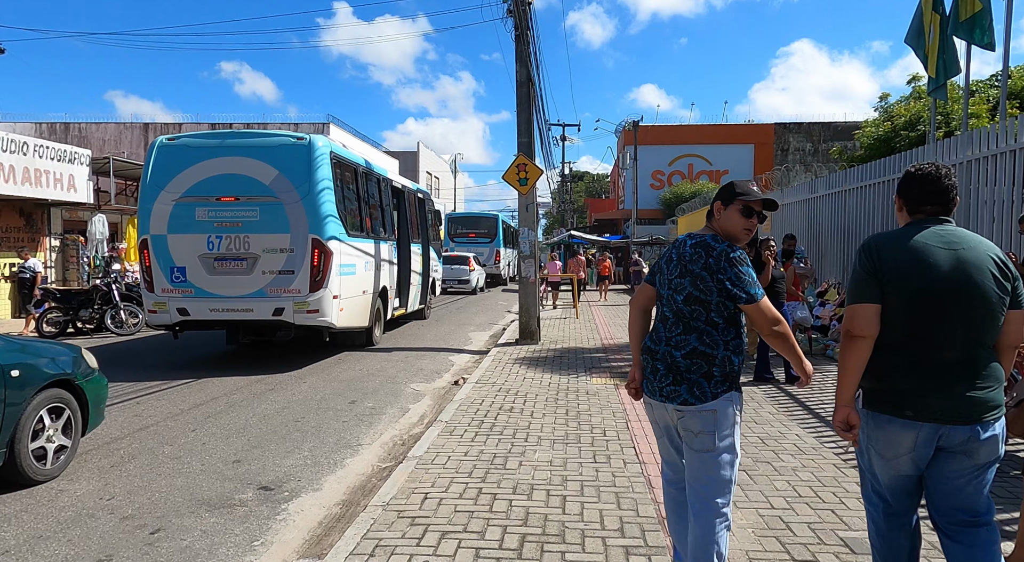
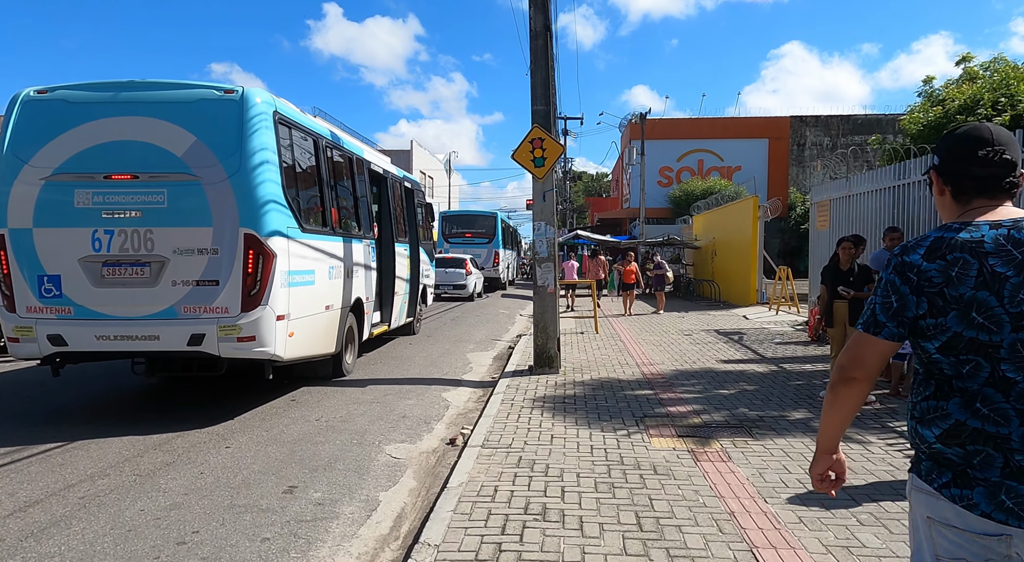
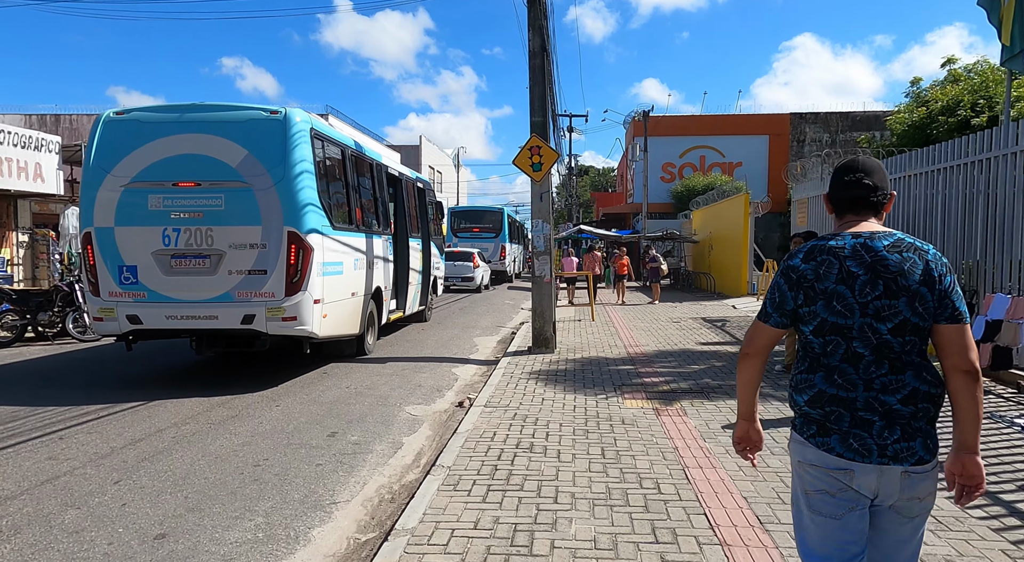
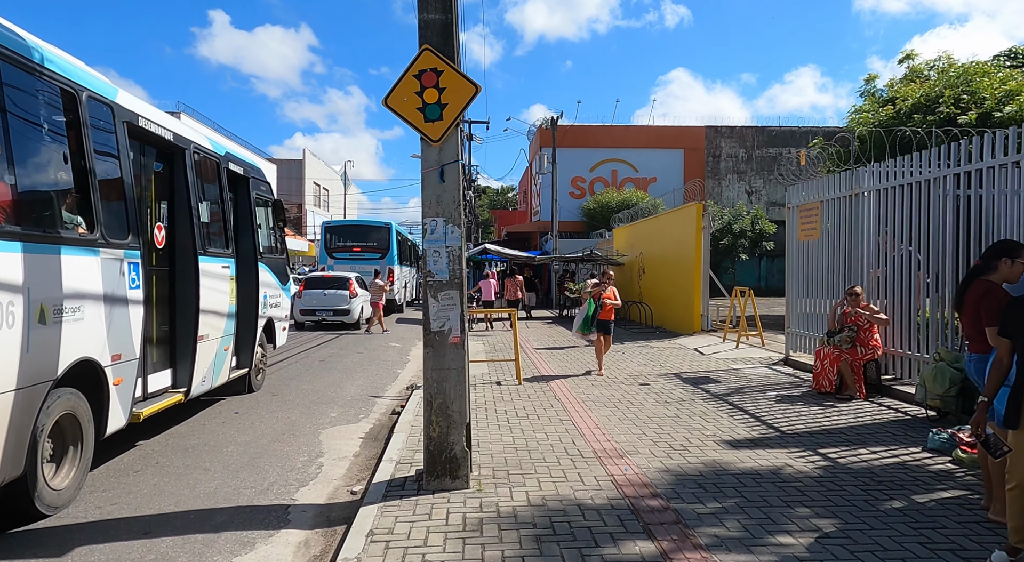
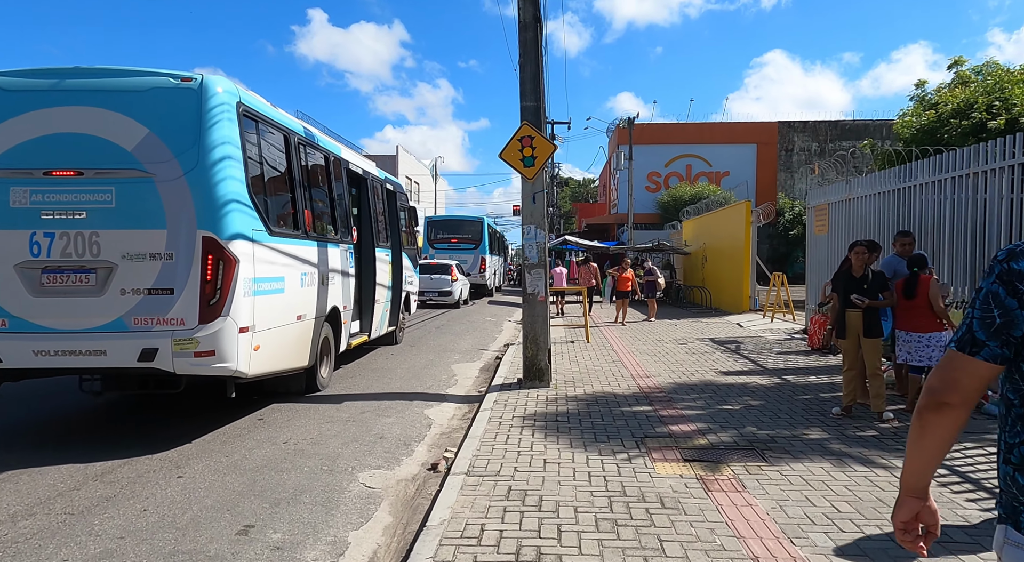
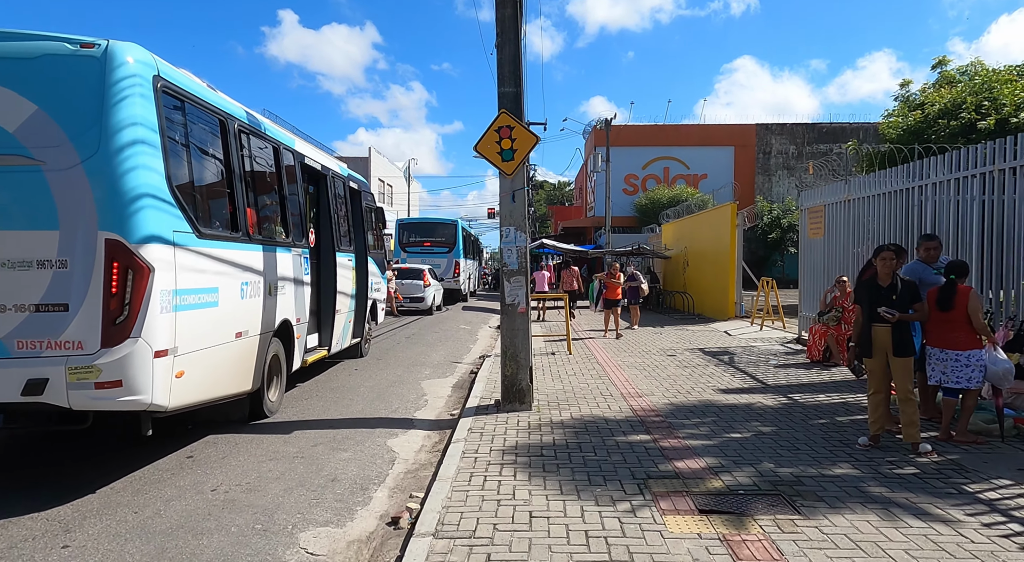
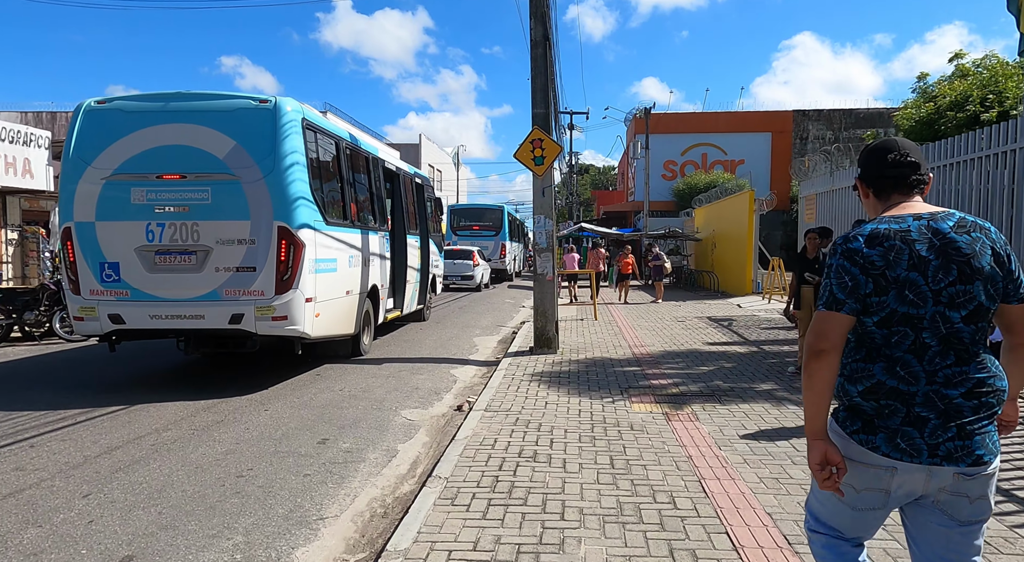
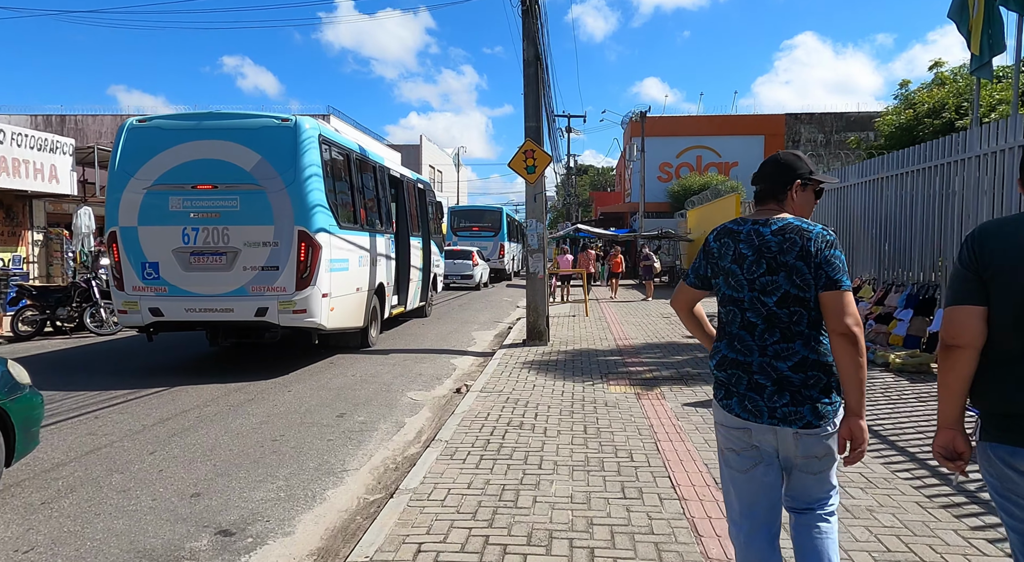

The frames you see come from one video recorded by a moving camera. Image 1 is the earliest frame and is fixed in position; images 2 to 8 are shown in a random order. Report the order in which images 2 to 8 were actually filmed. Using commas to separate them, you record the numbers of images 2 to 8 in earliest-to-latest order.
8, 3, 7, 2, 5, 6, 4
